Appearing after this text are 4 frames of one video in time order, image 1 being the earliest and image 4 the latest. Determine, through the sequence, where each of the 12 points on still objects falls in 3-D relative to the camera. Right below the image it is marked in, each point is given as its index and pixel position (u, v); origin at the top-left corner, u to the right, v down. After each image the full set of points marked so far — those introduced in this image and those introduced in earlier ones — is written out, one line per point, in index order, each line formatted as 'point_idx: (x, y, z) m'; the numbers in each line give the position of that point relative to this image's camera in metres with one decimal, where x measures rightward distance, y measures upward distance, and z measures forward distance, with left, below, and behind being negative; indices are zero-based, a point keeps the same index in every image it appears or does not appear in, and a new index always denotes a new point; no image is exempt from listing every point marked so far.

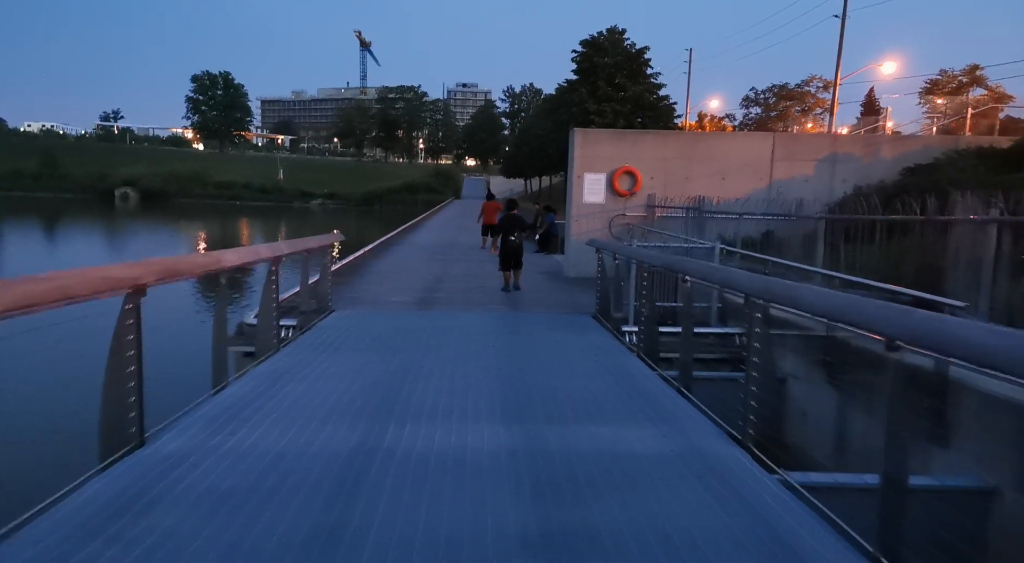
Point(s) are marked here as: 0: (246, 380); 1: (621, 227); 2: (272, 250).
0: (-2.3, -0.8, +5.3) m
1: (+2.3, +1.1, +13.0) m
2: (-2.4, +0.3, +6.3) m
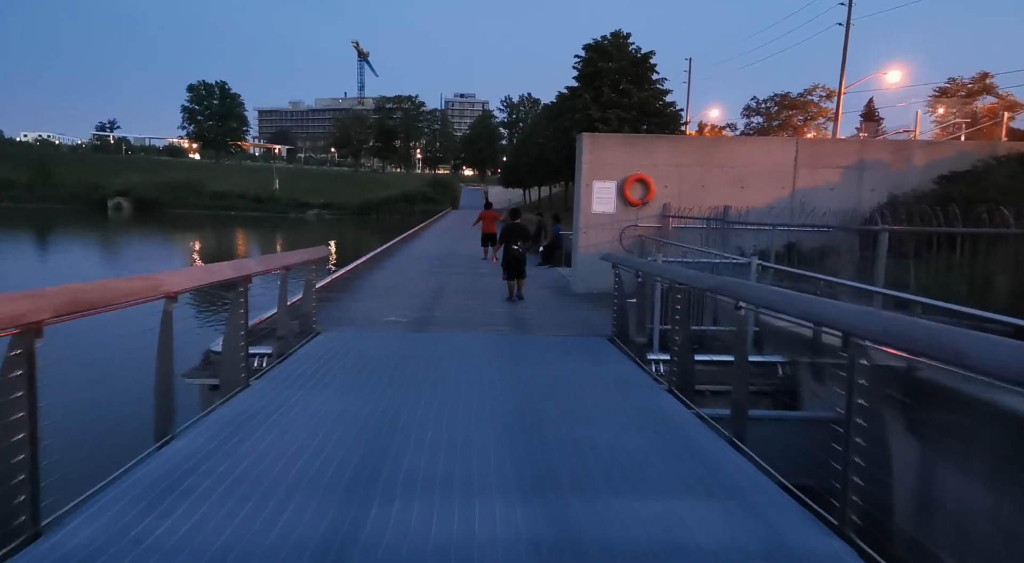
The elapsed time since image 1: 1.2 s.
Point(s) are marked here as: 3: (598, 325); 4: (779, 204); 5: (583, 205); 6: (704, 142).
0: (-2.2, -1.0, +4.3) m
1: (+2.3, +0.8, +12.1) m
2: (-2.3, +0.1, +5.4) m
3: (+1.2, -0.6, +8.9) m
4: (+5.2, +1.5, +12.1) m
5: (+1.4, +1.5, +12.0) m
6: (+3.7, +2.7, +12.0) m
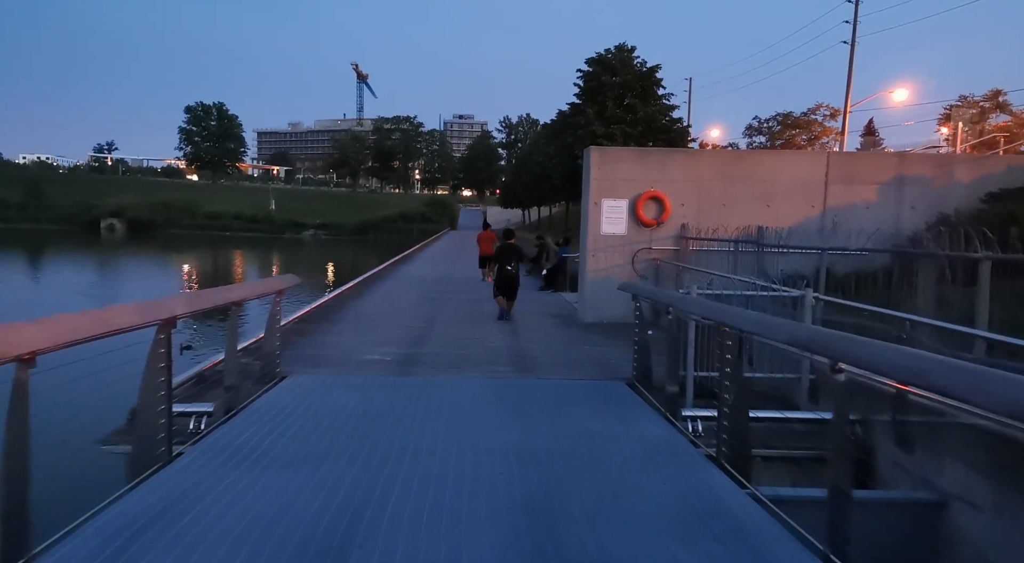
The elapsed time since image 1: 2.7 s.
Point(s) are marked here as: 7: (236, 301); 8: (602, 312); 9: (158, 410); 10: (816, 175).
0: (-2.1, -1.3, +3.1) m
1: (+2.3, +0.3, +10.9) m
2: (-2.3, -0.2, +4.1) m
3: (+1.2, -1.0, +7.6) m
4: (+5.2, +1.0, +10.9) m
5: (+1.4, +1.0, +10.9) m
6: (+3.7, +2.2, +10.9) m
7: (-2.4, -0.2, +5.4) m
8: (+1.6, -0.5, +11.0) m
9: (-2.4, -0.9, +4.2) m
10: (+5.3, +1.9, +10.8) m
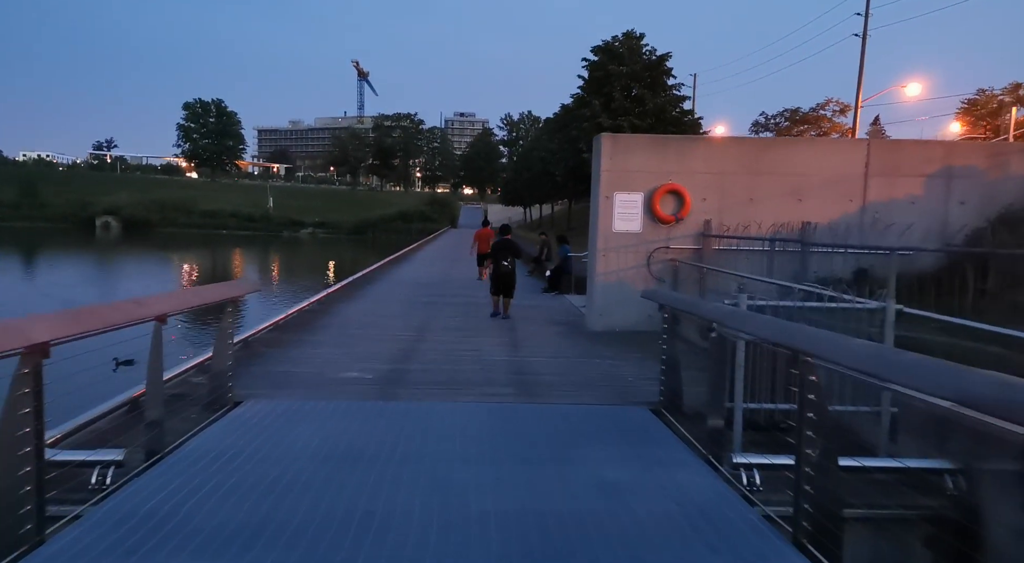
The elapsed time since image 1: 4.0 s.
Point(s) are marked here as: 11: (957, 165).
0: (-2.1, -1.3, +1.9) m
1: (+2.4, +0.3, +9.7) m
2: (-2.3, -0.2, +3.0) m
3: (+1.3, -1.1, +6.5) m
4: (+5.2, +0.9, +9.7) m
5: (+1.4, +0.9, +9.7) m
6: (+3.7, +2.1, +9.7) m
7: (-2.4, -0.2, +4.3) m
8: (+1.6, -0.6, +9.9) m
9: (-2.4, -0.9, +3.1) m
10: (+5.3, +1.8, +9.7) m
11: (+6.9, +1.8, +9.7) m
